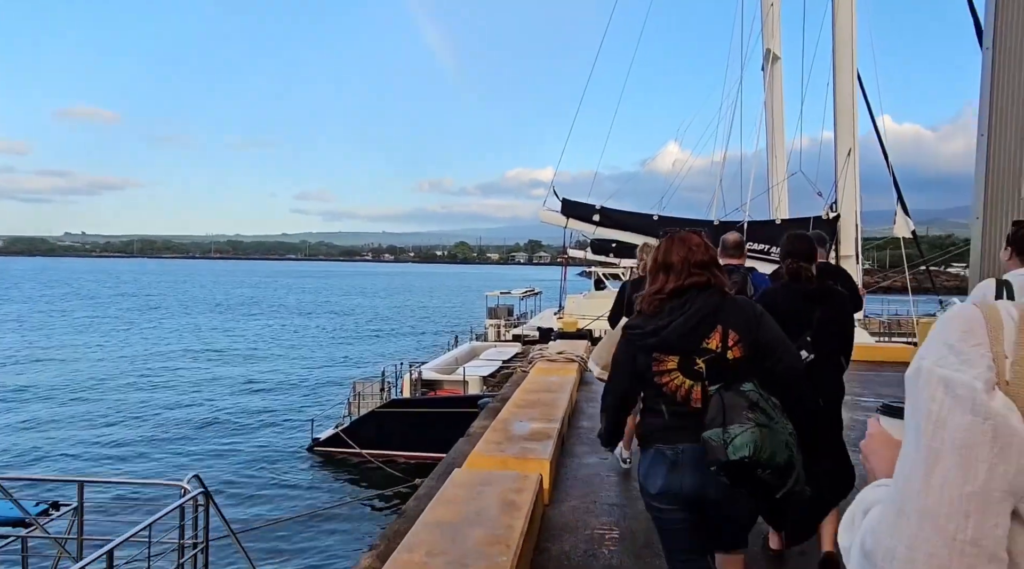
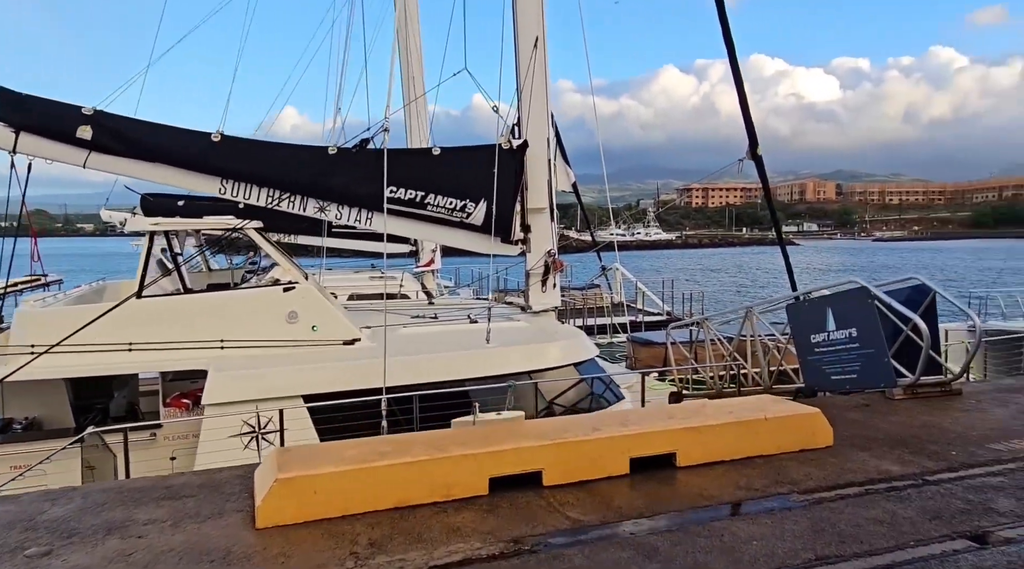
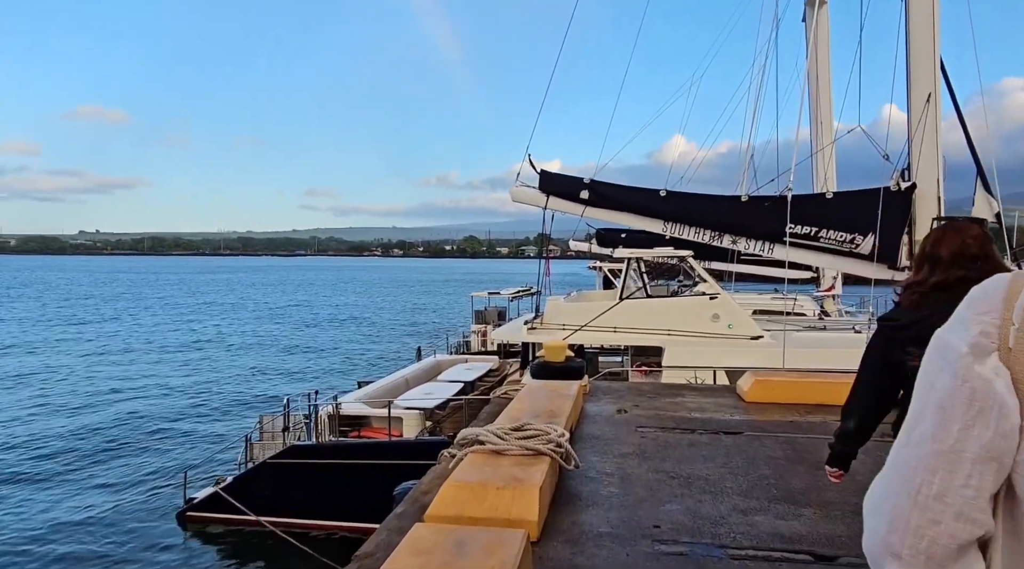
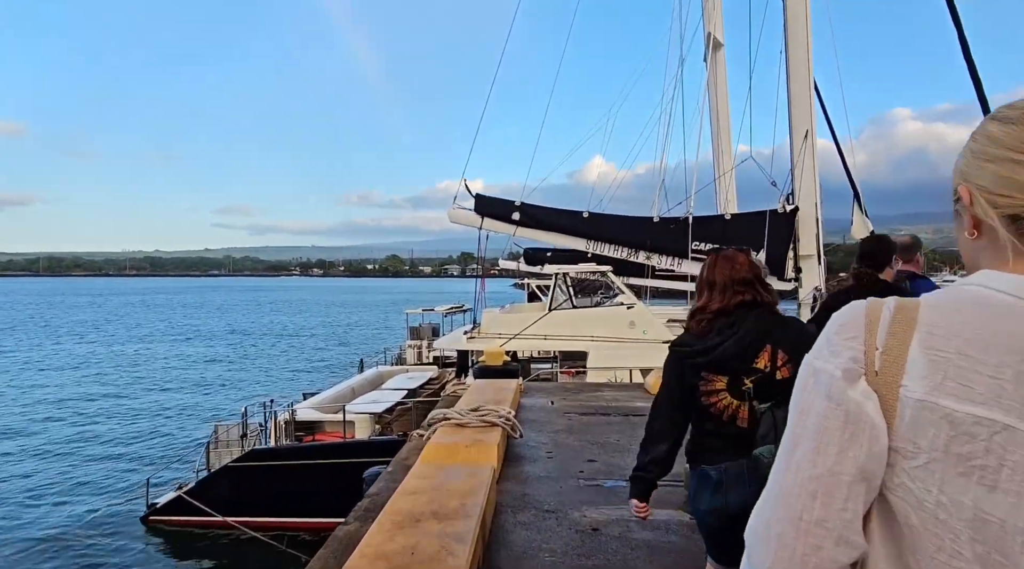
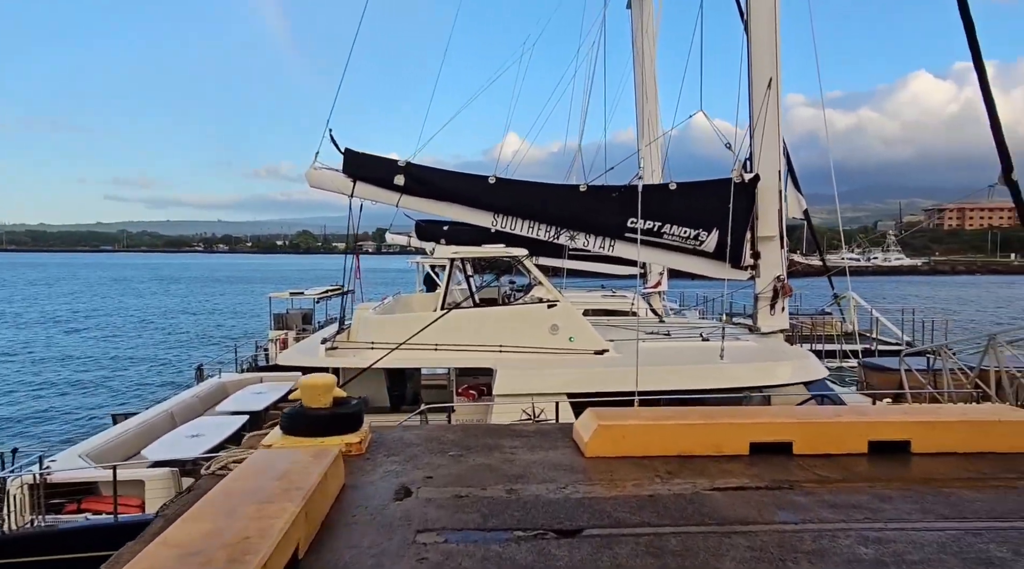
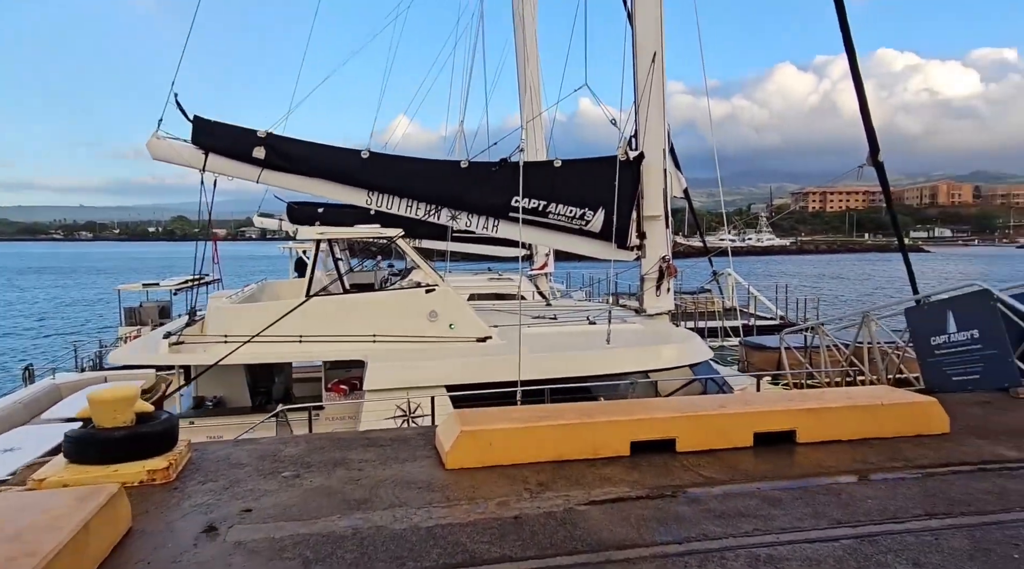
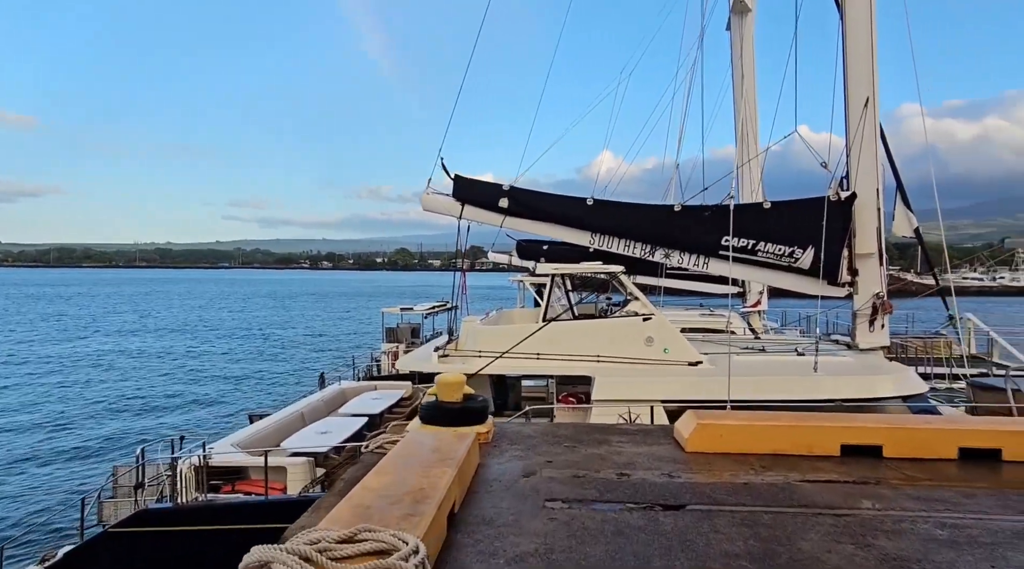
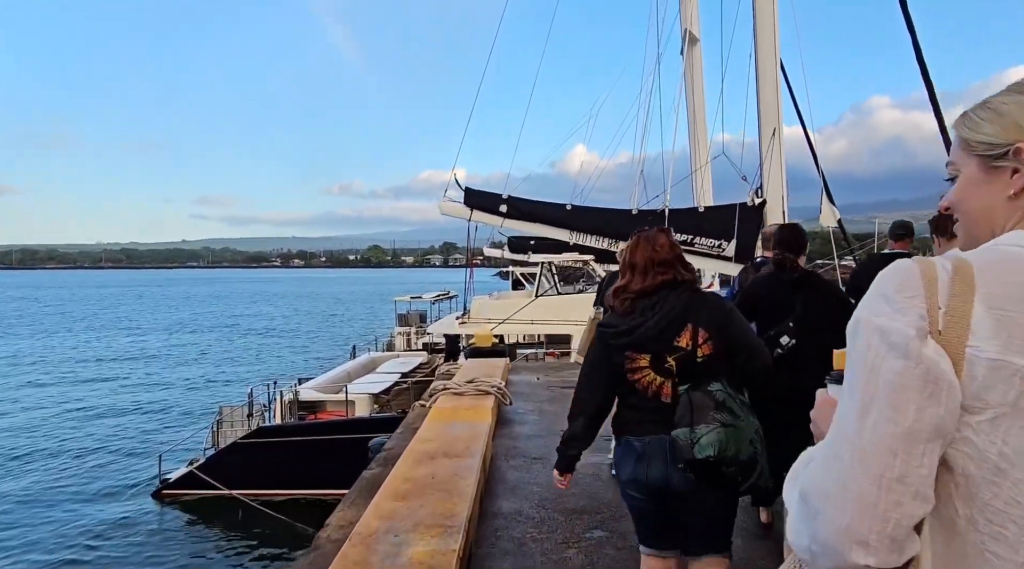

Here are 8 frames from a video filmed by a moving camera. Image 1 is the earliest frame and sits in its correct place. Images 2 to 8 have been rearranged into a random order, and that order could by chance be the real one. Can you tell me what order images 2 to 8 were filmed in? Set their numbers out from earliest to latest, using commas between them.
8, 4, 3, 7, 5, 6, 2
